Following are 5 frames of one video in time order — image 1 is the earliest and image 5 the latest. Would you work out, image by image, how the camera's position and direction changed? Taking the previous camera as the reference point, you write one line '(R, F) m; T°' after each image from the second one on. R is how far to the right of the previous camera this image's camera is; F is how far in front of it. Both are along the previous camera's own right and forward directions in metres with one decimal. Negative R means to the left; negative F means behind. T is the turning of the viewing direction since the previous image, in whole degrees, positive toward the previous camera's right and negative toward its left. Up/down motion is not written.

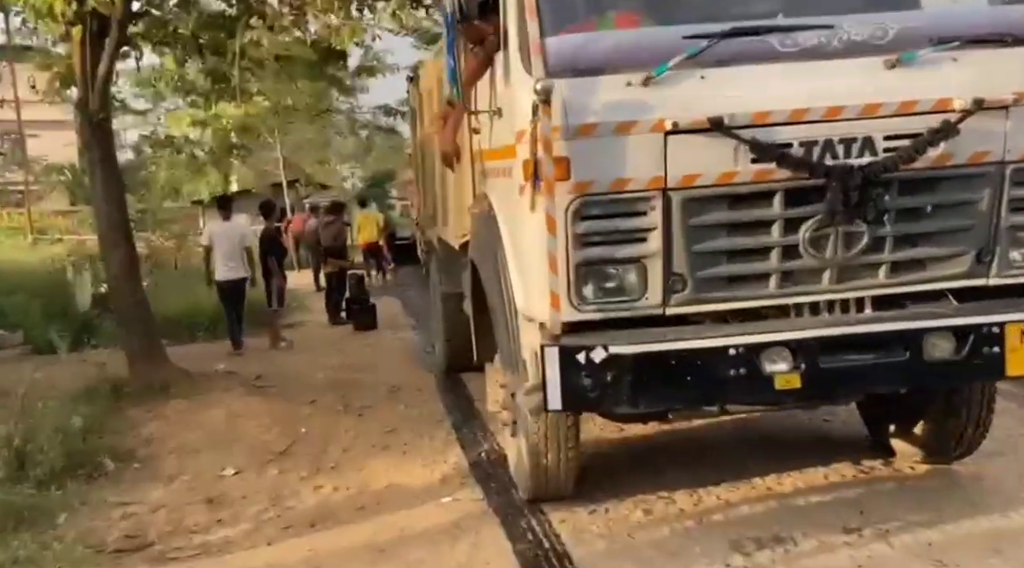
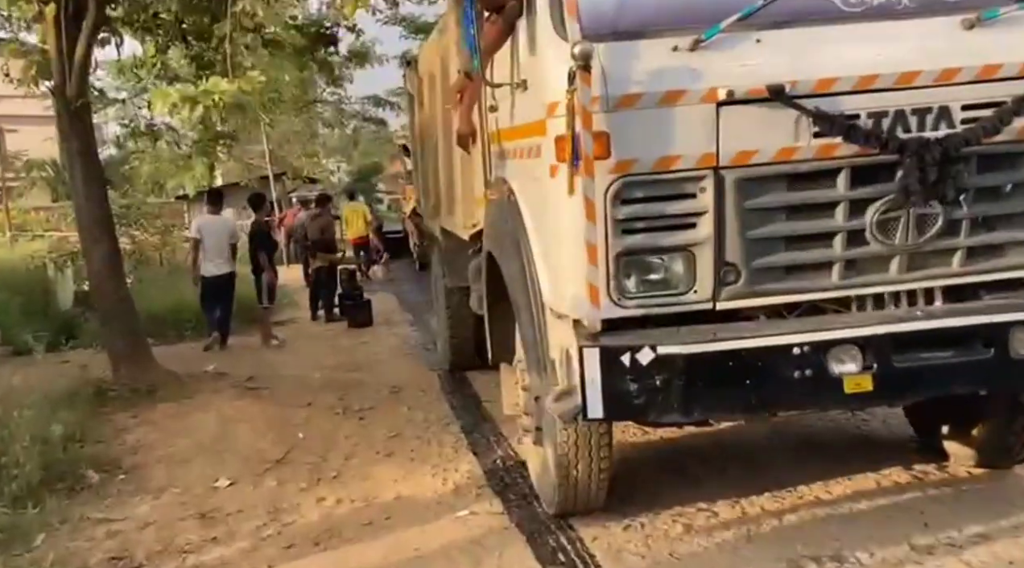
(-0.1, +0.4) m; +1°
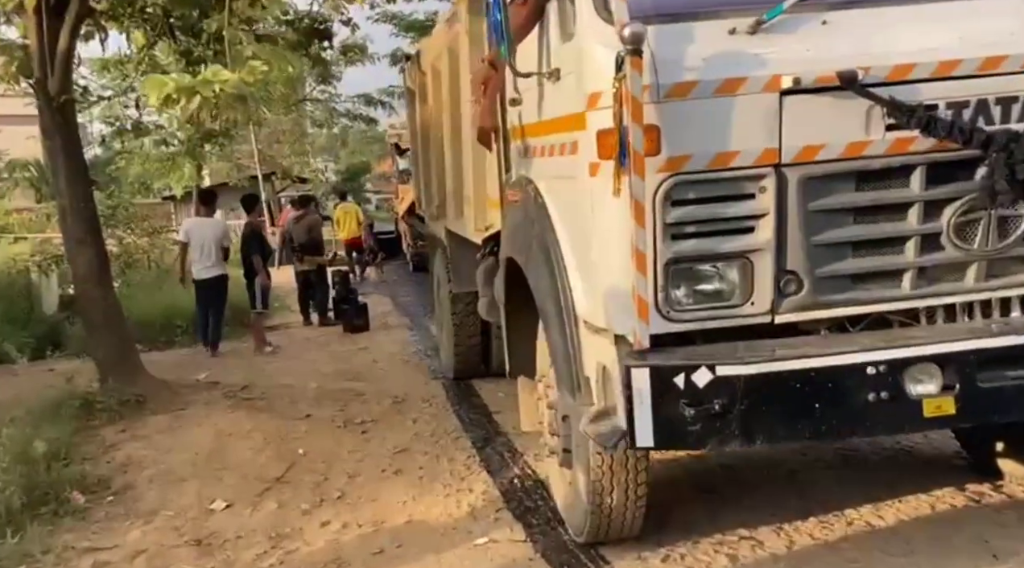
(-0.1, +0.3) m; +1°
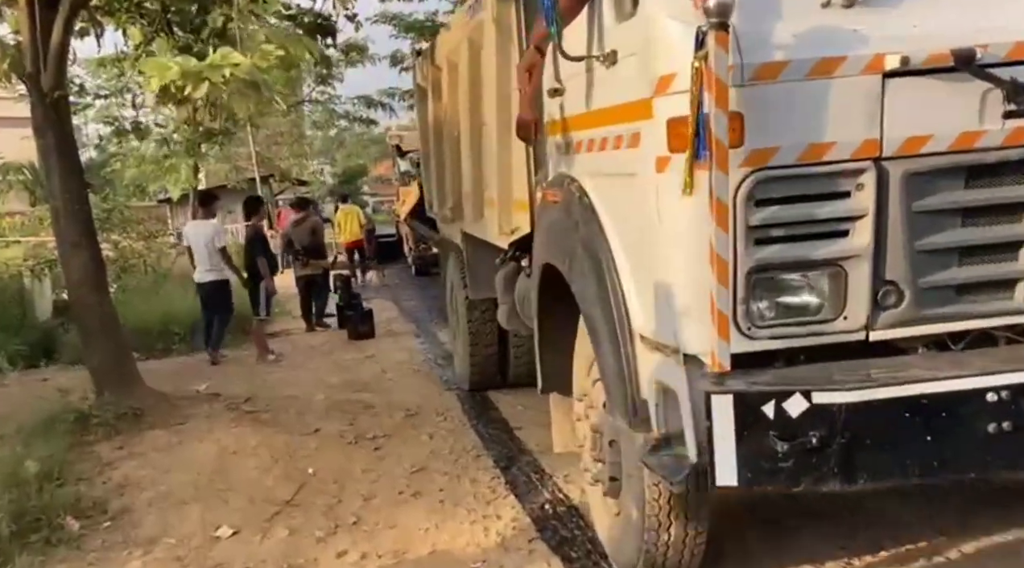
(-0.2, +0.4) m; 0°
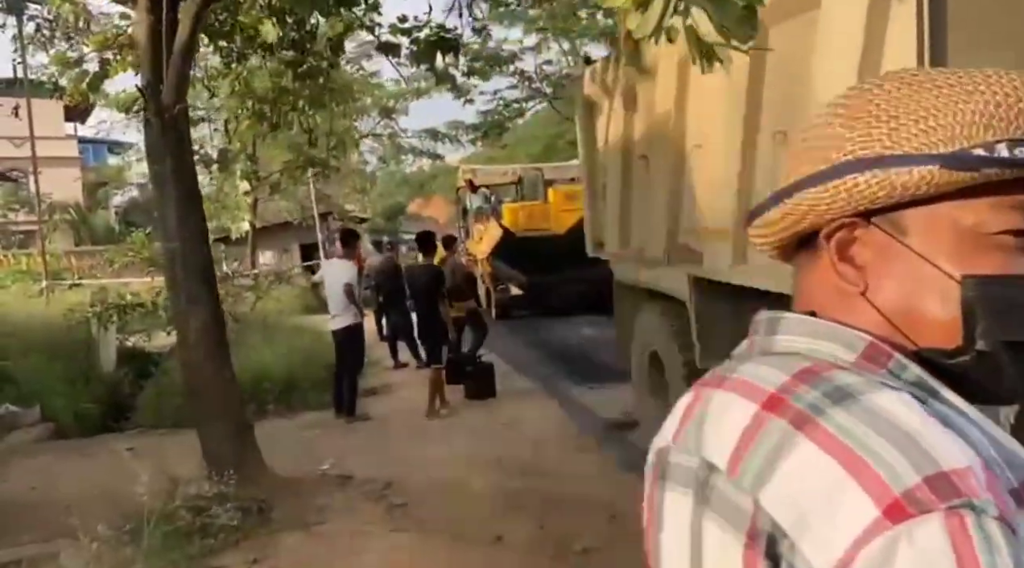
(-1.1, +1.5) m; -2°
